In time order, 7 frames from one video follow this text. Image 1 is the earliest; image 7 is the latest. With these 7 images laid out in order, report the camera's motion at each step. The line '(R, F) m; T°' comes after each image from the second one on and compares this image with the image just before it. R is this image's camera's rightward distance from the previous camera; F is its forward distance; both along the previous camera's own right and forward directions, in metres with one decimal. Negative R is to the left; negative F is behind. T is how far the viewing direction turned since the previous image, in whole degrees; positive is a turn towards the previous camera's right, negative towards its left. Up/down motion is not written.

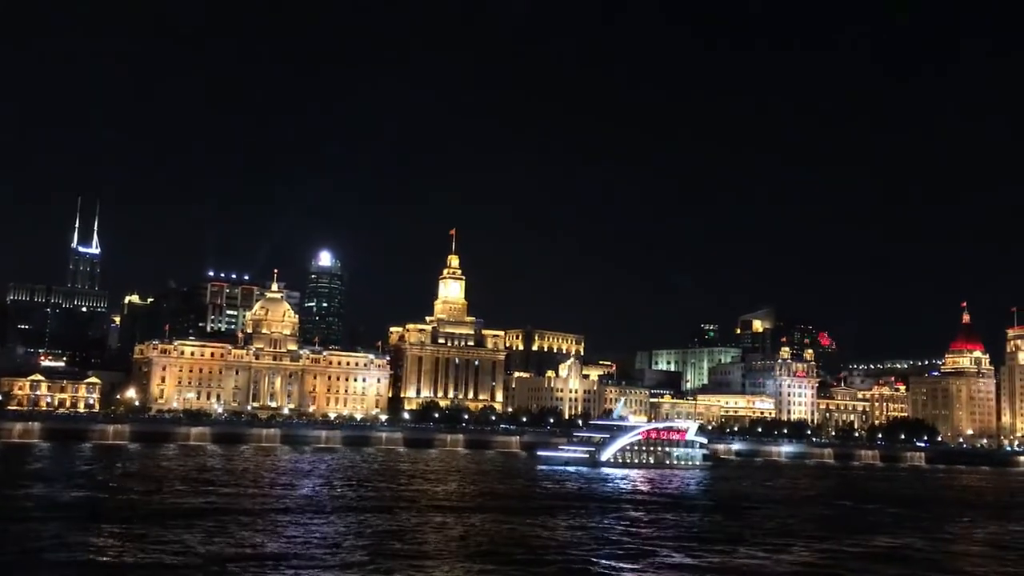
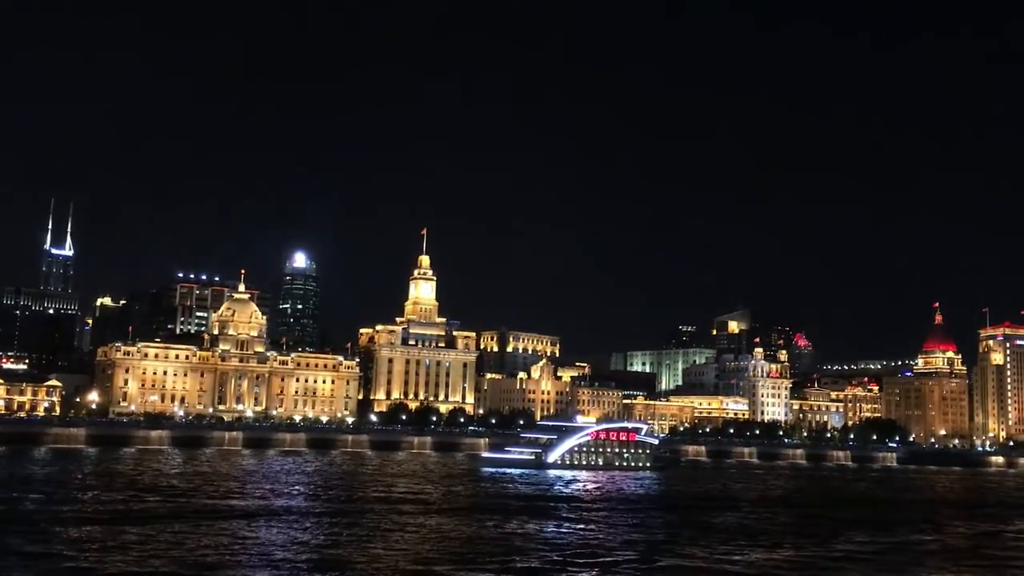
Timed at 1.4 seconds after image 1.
(+1.6, +1.5) m; +1°
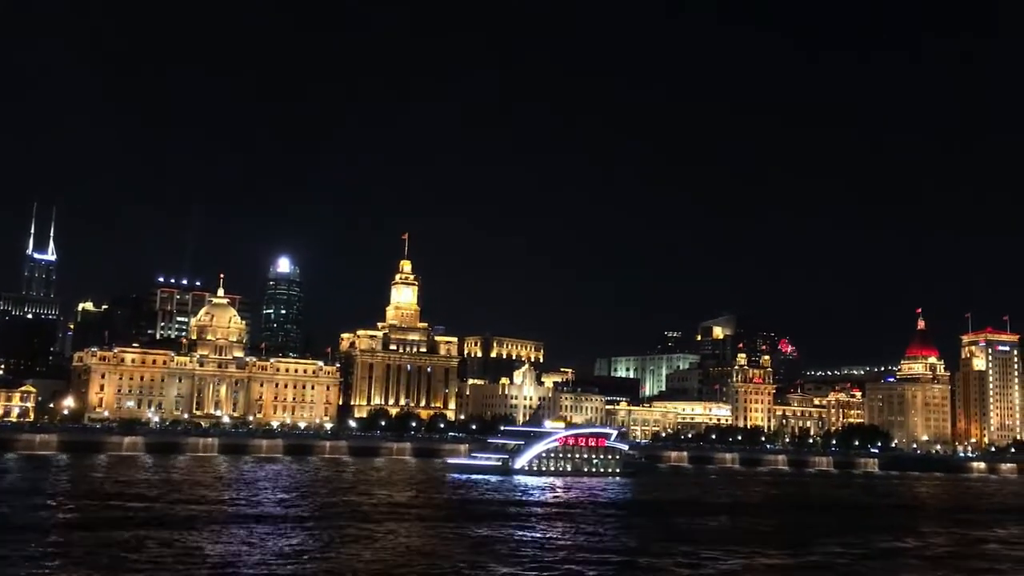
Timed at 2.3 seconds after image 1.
(+0.9, +0.9) m; +1°
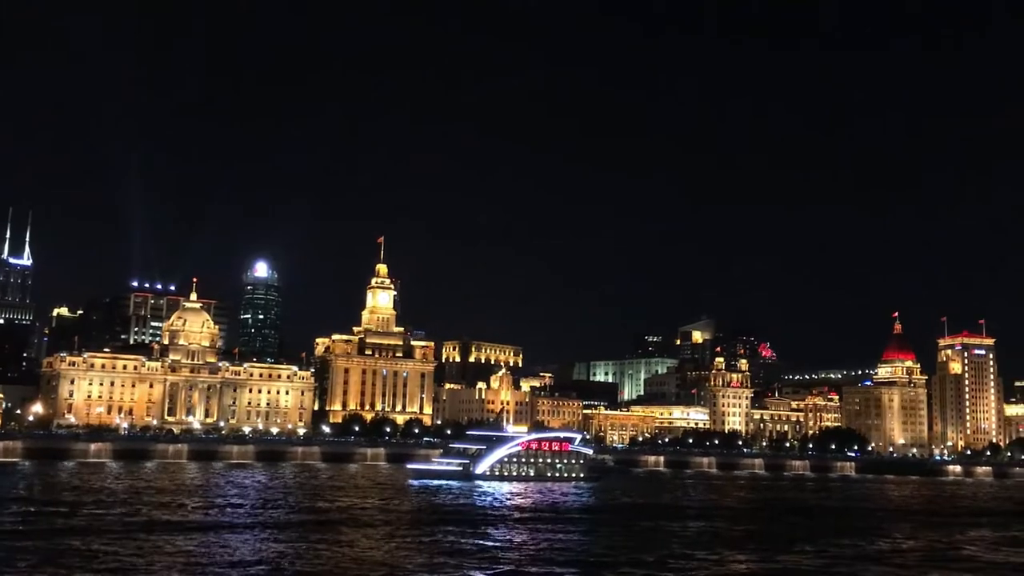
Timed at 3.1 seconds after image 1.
(+0.8, +1.0) m; +1°
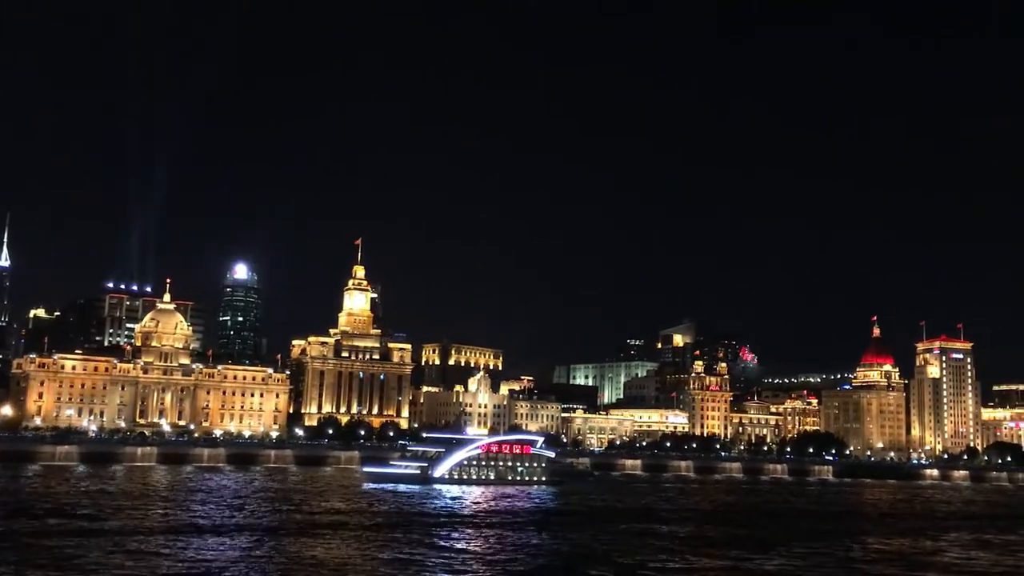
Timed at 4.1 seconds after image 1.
(+1.0, +1.2) m; +1°
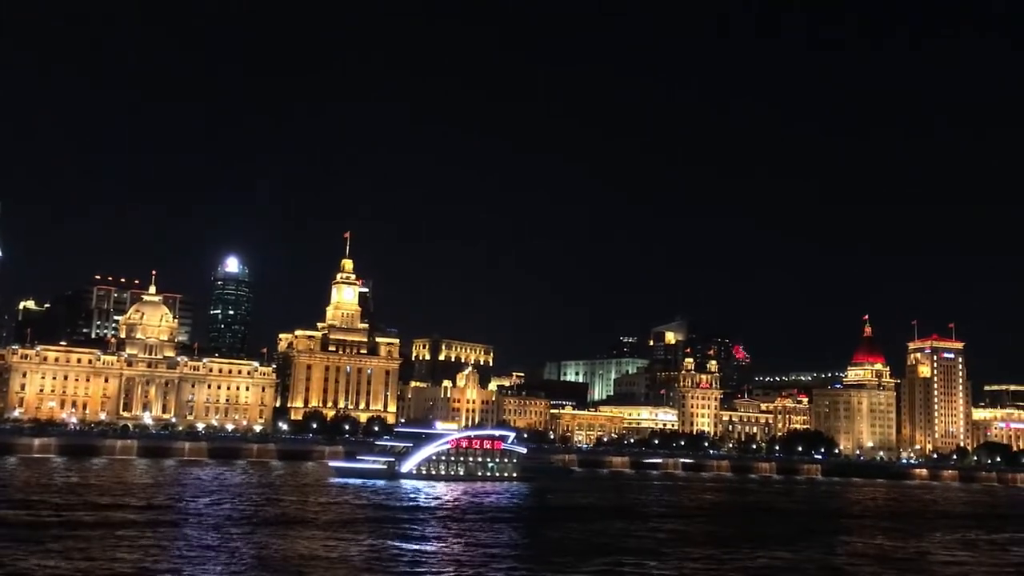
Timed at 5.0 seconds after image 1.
(+0.9, +1.2) m; 0°
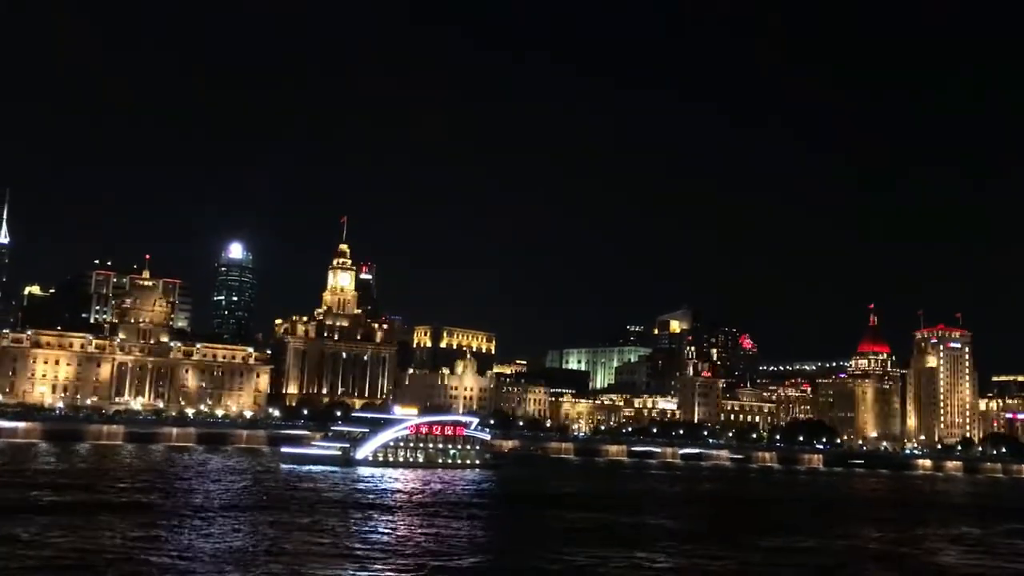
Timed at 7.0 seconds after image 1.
(+1.8, +2.2) m; 0°
